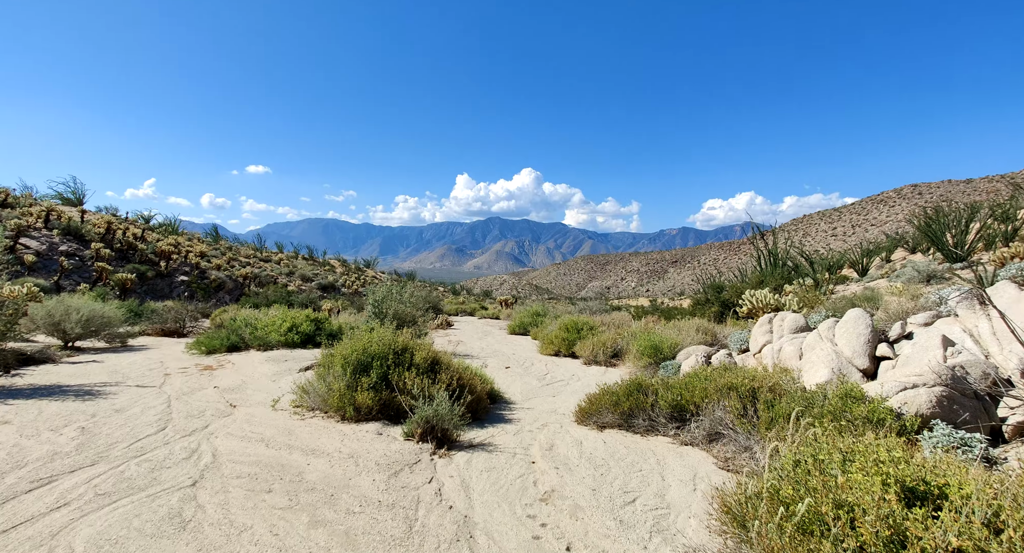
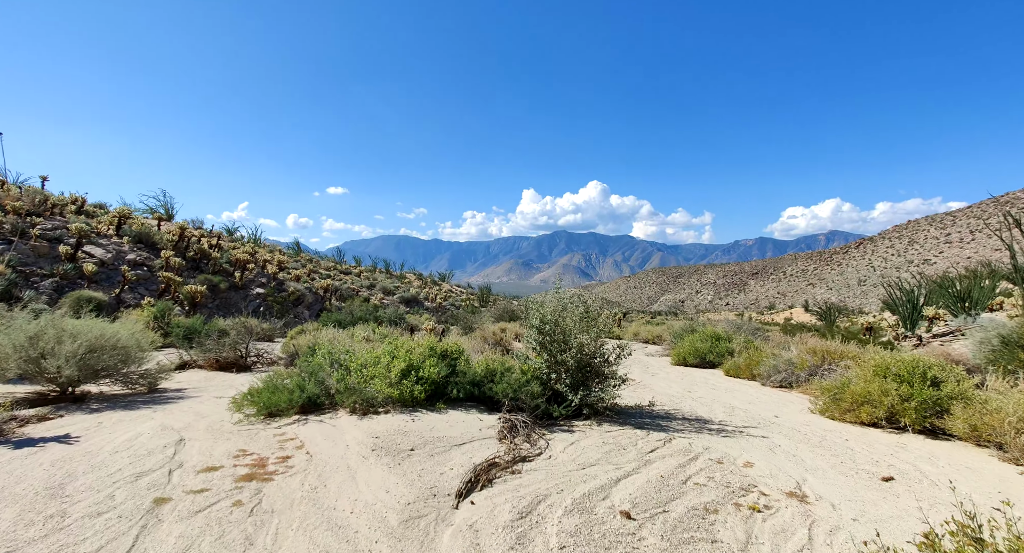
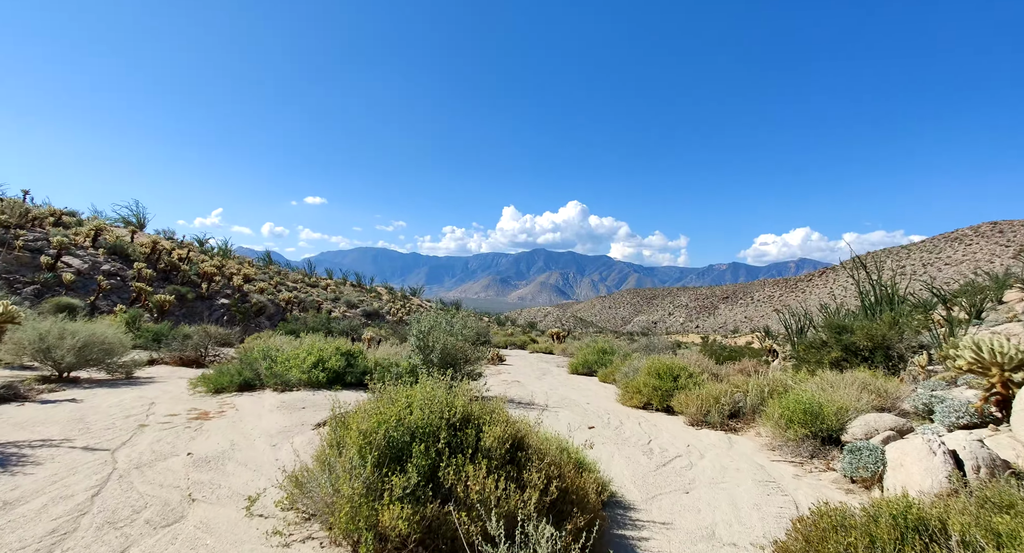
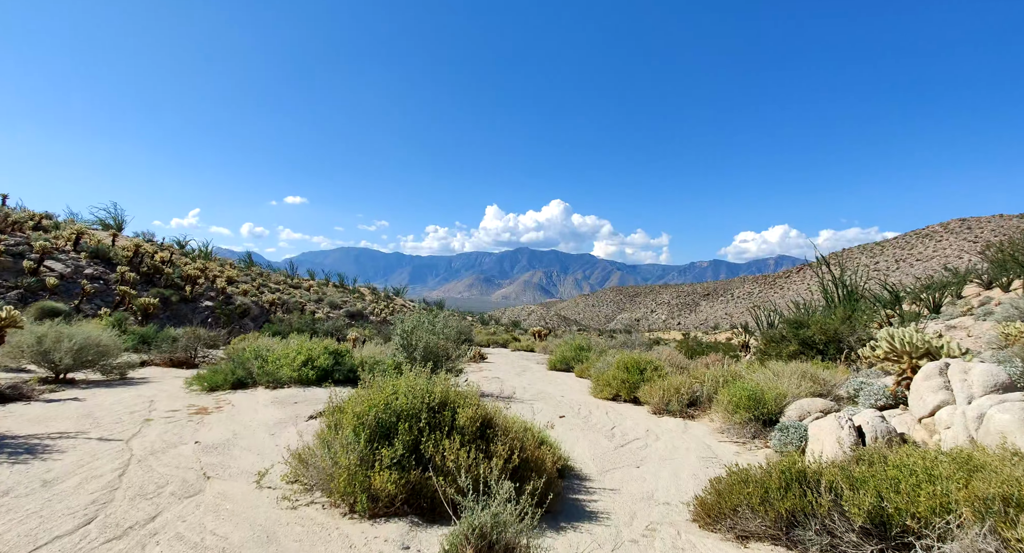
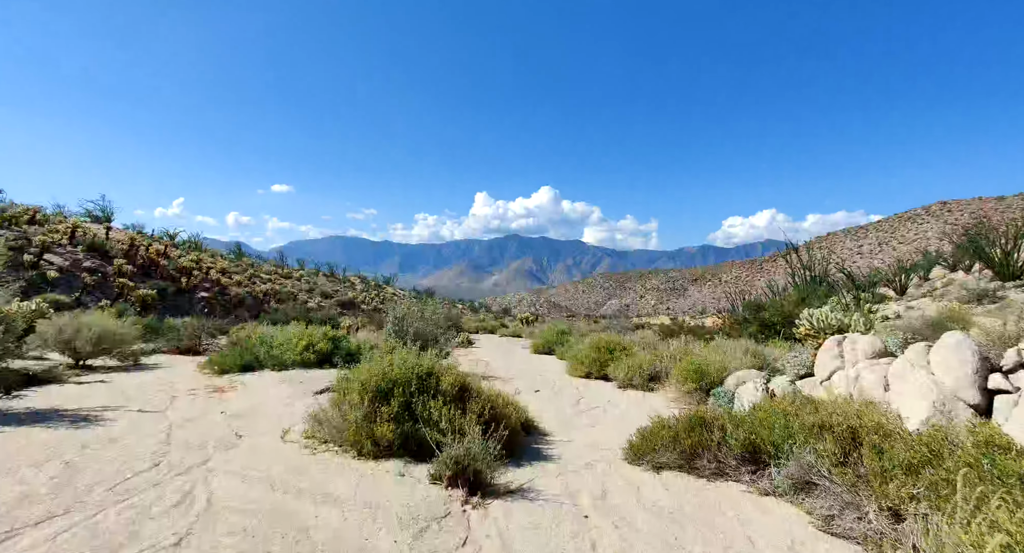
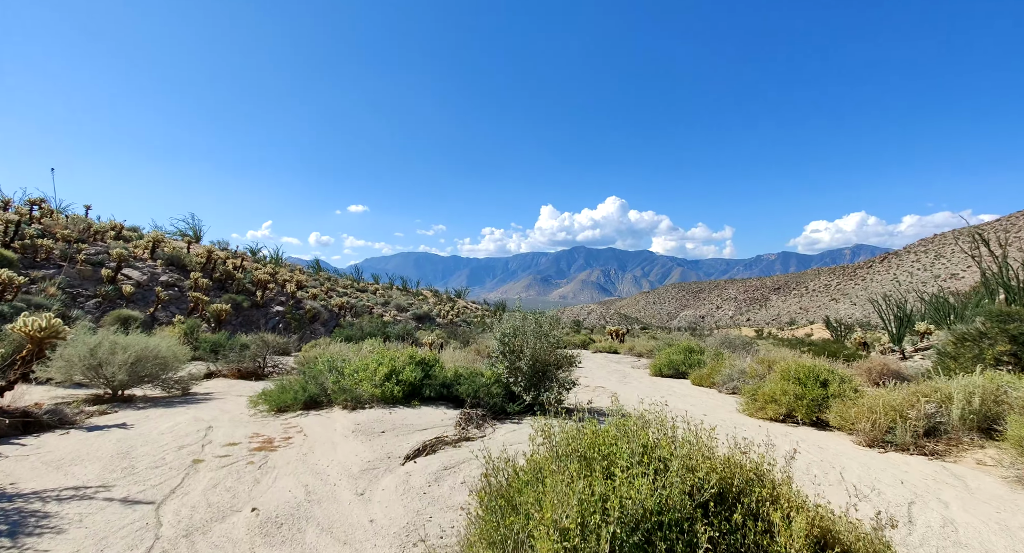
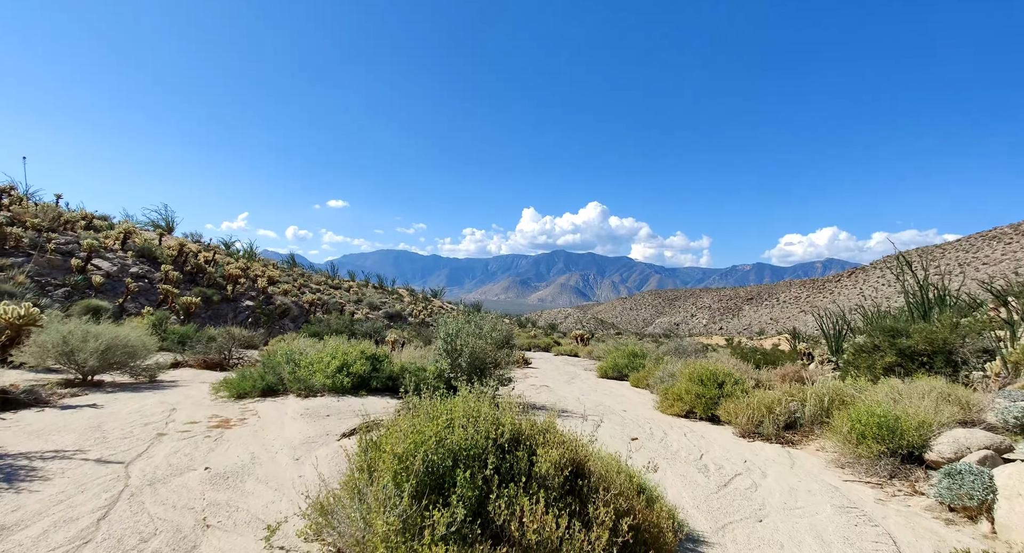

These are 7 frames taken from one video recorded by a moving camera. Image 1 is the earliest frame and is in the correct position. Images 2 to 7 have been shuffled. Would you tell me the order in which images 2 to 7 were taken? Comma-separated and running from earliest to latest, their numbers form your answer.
5, 4, 3, 7, 6, 2
